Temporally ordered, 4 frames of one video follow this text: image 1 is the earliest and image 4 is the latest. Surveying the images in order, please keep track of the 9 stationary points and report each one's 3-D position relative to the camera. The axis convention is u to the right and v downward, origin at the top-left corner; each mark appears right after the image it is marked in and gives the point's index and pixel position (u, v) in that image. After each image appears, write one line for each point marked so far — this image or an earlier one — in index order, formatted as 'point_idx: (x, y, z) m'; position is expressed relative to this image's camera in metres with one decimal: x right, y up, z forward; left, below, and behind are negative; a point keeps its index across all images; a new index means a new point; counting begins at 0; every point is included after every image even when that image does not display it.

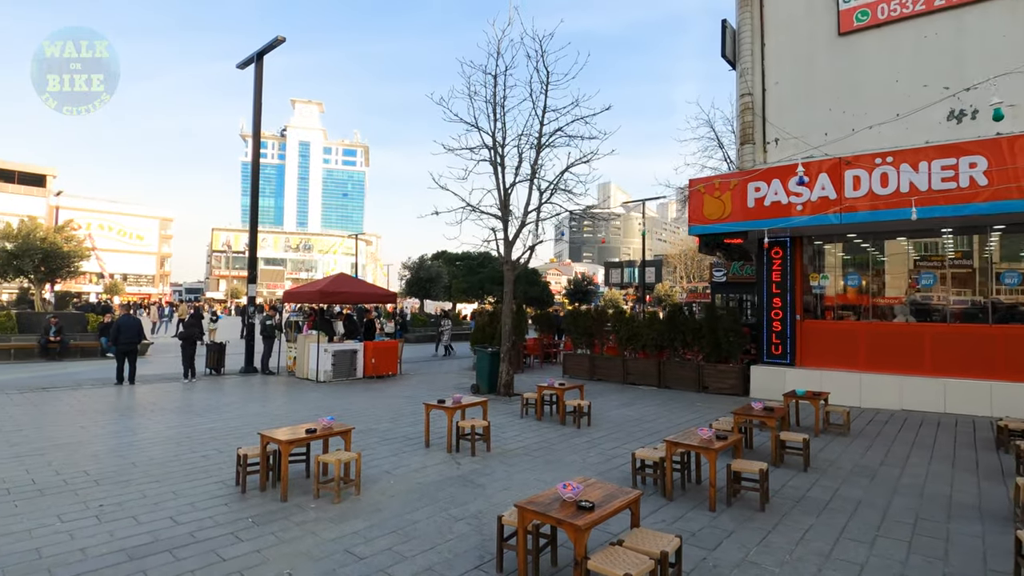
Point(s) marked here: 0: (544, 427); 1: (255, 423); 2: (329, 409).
0: (+0.5, -1.9, +8.0) m
1: (-3.6, -1.9, +8.2) m
2: (-3.0, -1.9, +9.4) m
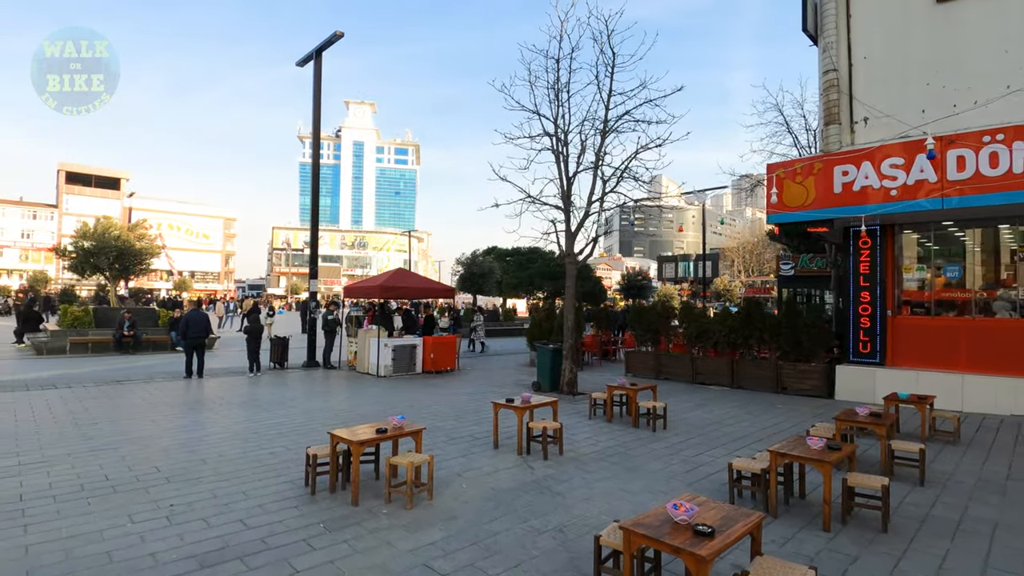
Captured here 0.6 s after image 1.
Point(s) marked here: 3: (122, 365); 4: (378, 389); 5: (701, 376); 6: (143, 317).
0: (+1.4, -1.8, +7.5) m
1: (-2.7, -1.8, +8.1) m
2: (-2.0, -1.8, +9.2) m
3: (-9.7, -1.9, +14.3) m
4: (-2.6, -1.9, +11.2) m
5: (+4.0, -1.9, +12.3) m
6: (-12.0, -0.9, +18.7) m
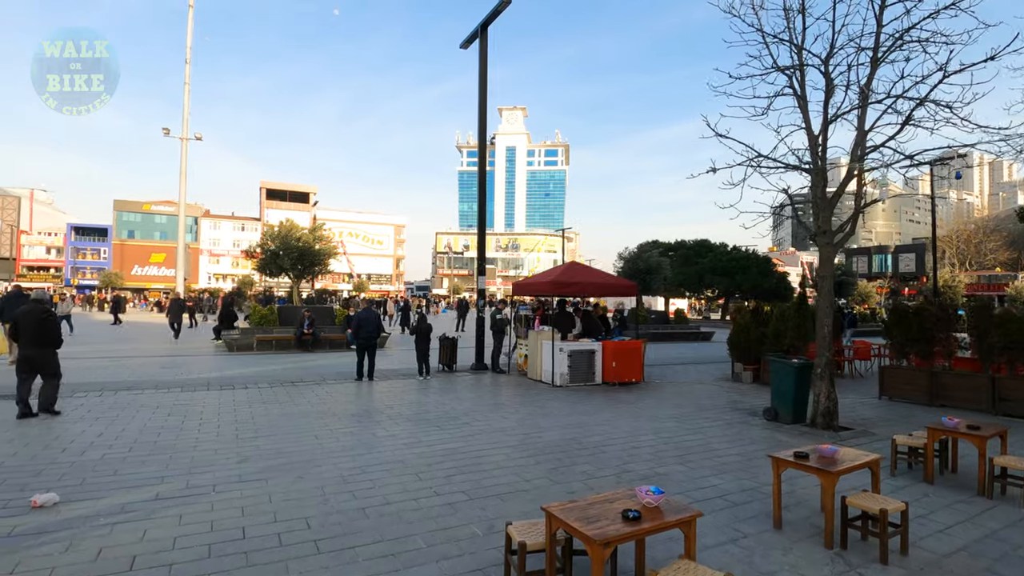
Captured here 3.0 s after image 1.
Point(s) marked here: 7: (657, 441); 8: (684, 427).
0: (+3.7, -1.7, +4.7) m
1: (-0.1, -1.7, +6.3) m
2: (+0.9, -1.7, +7.3) m
3: (-5.2, -1.9, +14.2) m
4: (+0.8, -1.8, +9.3) m
5: (+7.5, -1.8, +8.7) m
6: (-6.3, -0.9, +19.0) m
7: (+1.6, -1.8, +6.5) m
8: (+2.2, -1.8, +7.4) m
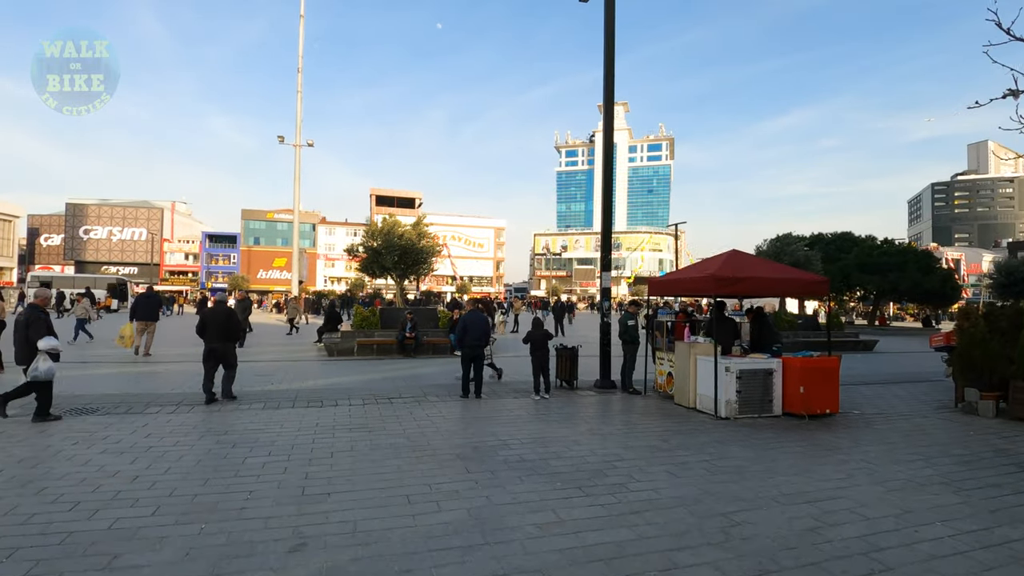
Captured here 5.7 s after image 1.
0: (+4.7, -1.7, +1.7) m
1: (+1.3, -1.7, +3.9) m
2: (+2.4, -1.7, +4.7) m
3: (-2.5, -1.9, +12.5) m
4: (+2.6, -1.8, +6.7) m
5: (+9.1, -1.7, +5.0) m
6: (-2.7, -0.9, +17.5) m
7: (+3.0, -1.7, +3.8) m
8: (+3.7, -1.7, +4.6) m
